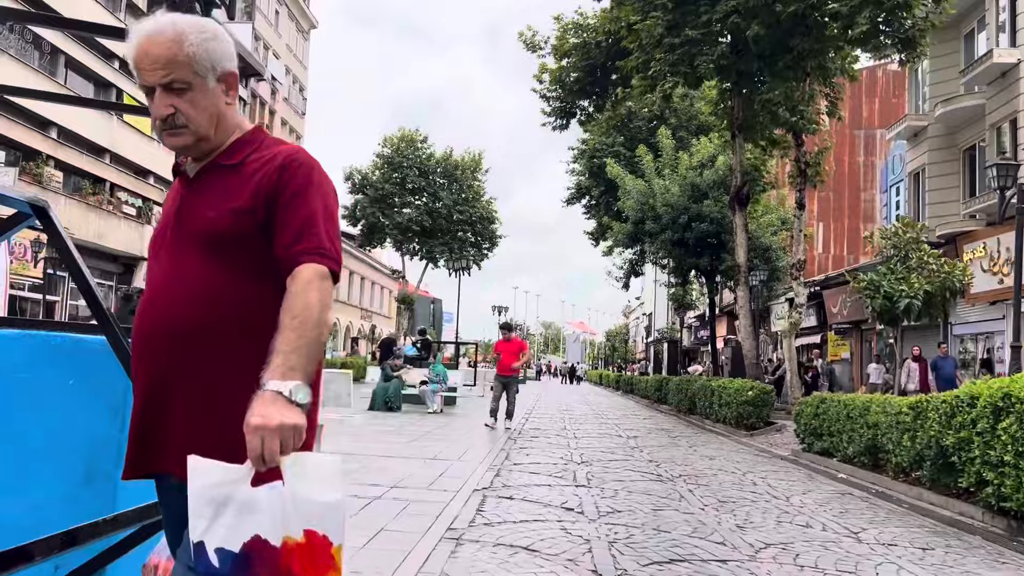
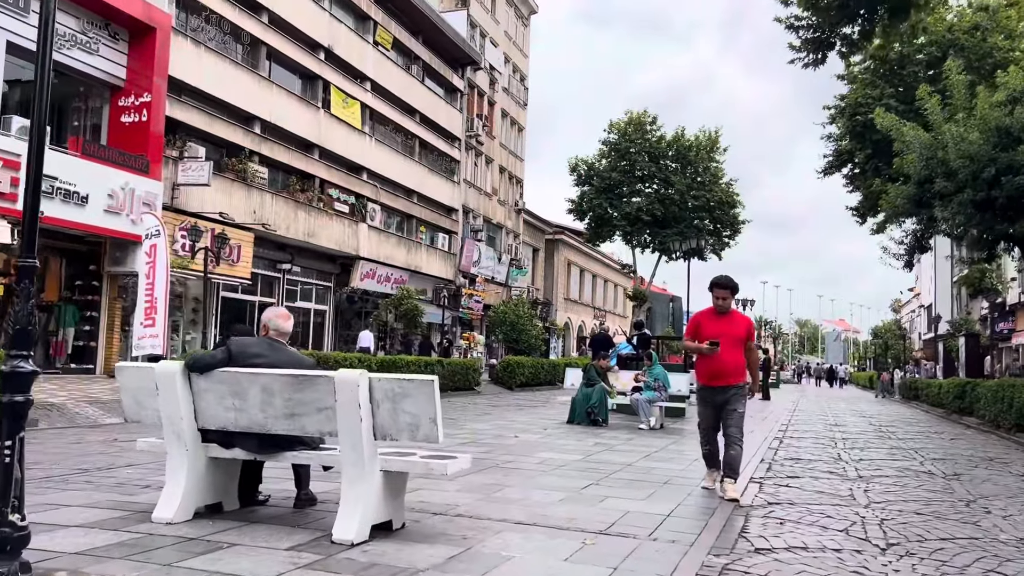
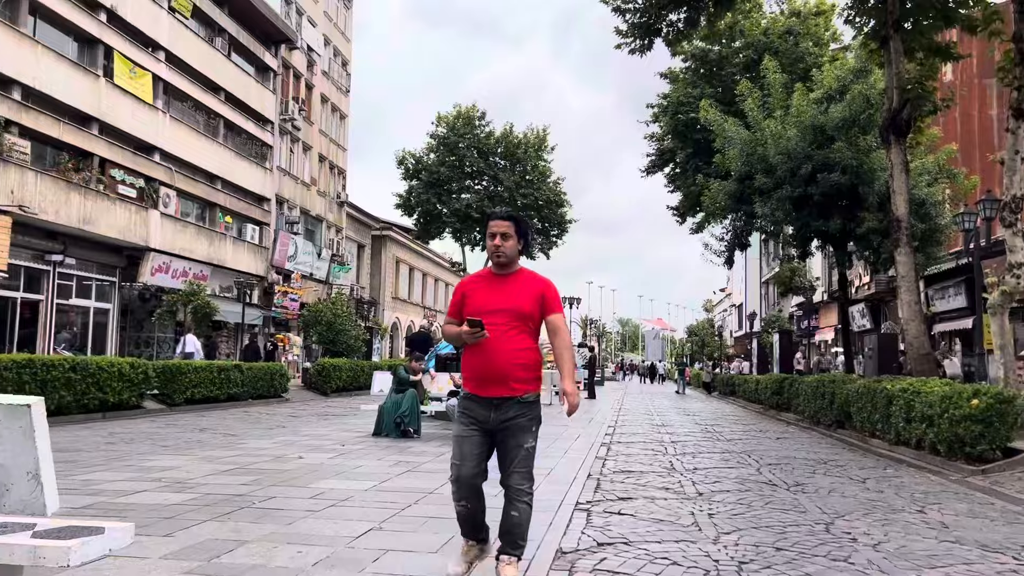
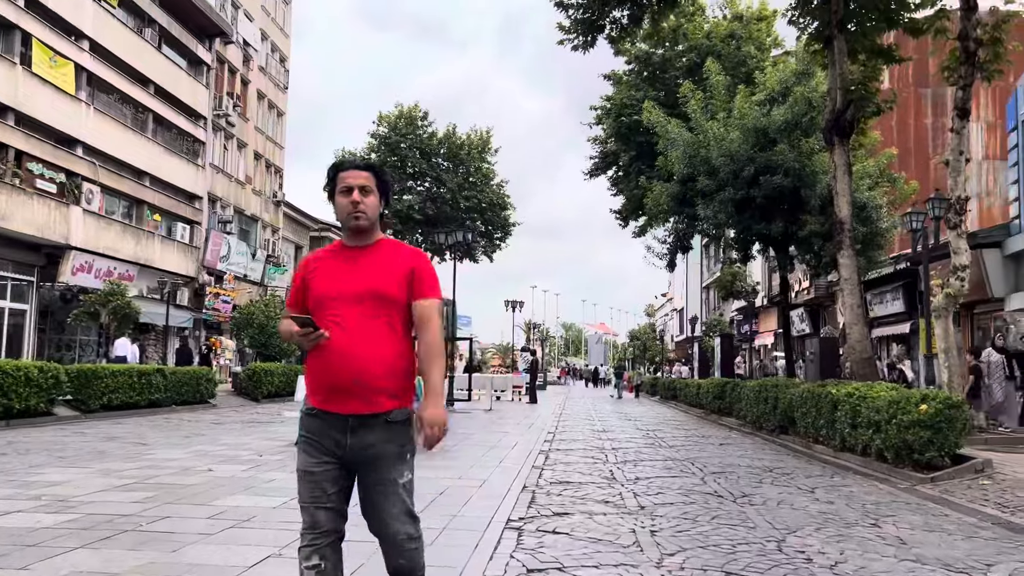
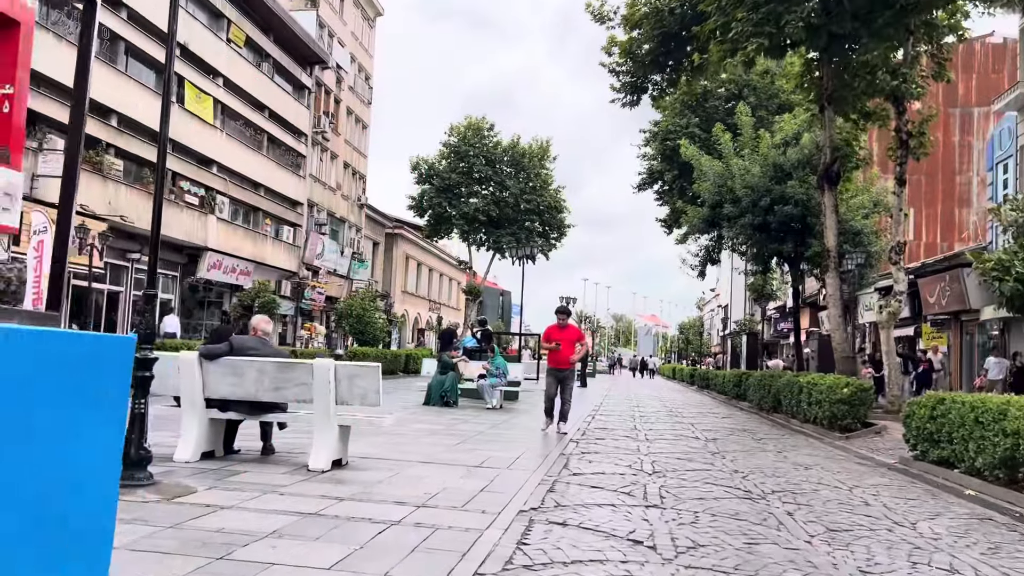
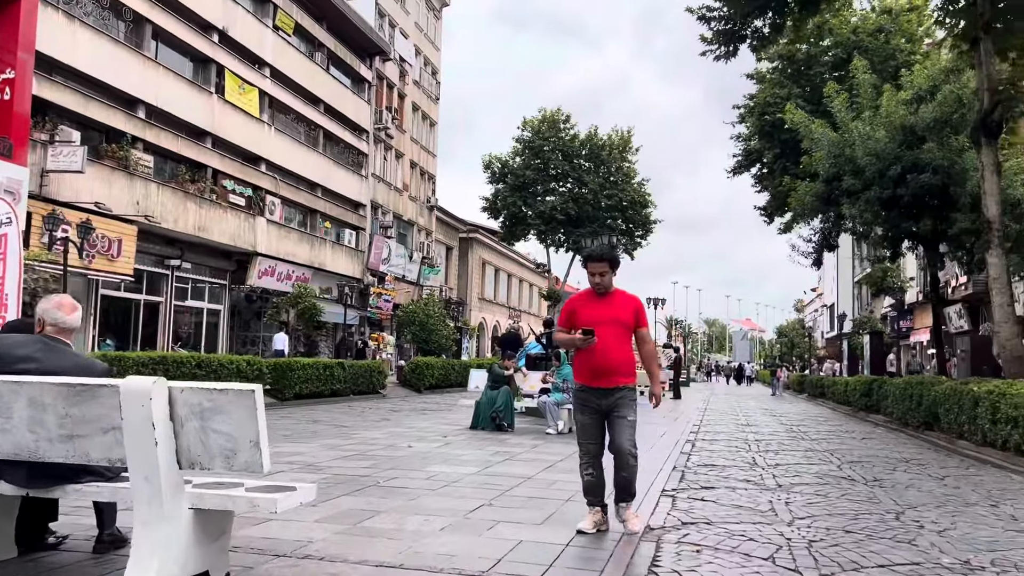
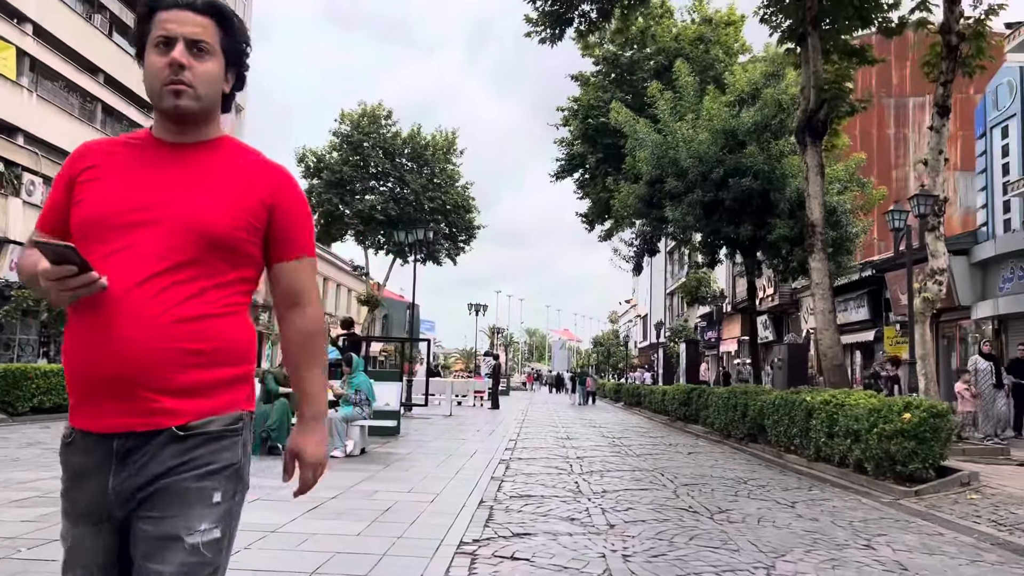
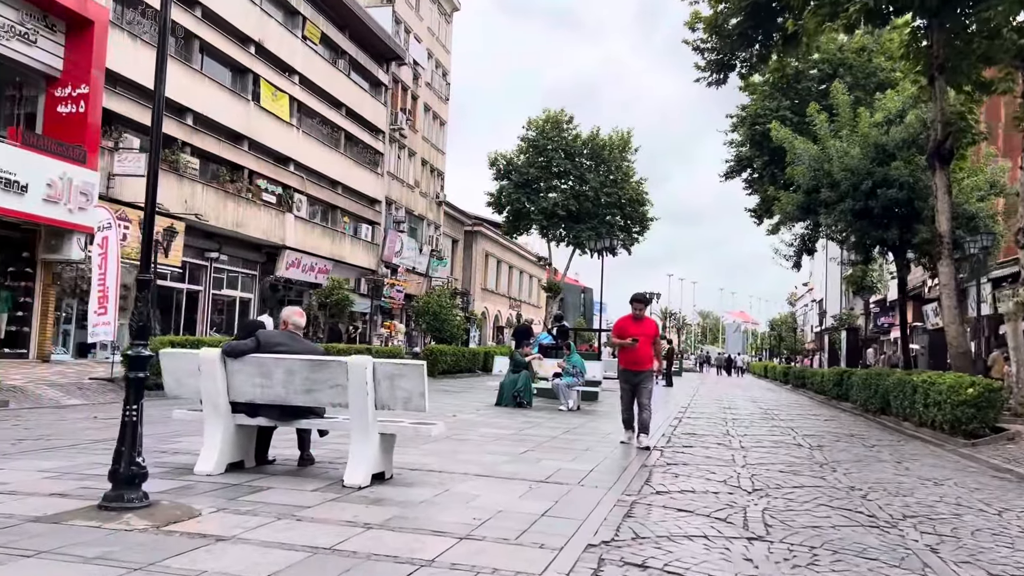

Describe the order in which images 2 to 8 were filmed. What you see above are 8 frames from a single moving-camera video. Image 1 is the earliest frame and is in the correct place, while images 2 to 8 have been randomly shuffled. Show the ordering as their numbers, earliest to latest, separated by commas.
5, 8, 2, 6, 3, 4, 7
